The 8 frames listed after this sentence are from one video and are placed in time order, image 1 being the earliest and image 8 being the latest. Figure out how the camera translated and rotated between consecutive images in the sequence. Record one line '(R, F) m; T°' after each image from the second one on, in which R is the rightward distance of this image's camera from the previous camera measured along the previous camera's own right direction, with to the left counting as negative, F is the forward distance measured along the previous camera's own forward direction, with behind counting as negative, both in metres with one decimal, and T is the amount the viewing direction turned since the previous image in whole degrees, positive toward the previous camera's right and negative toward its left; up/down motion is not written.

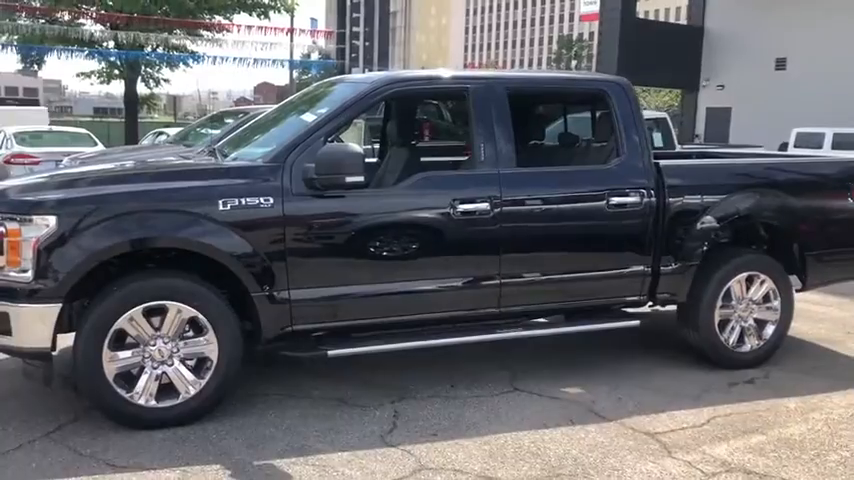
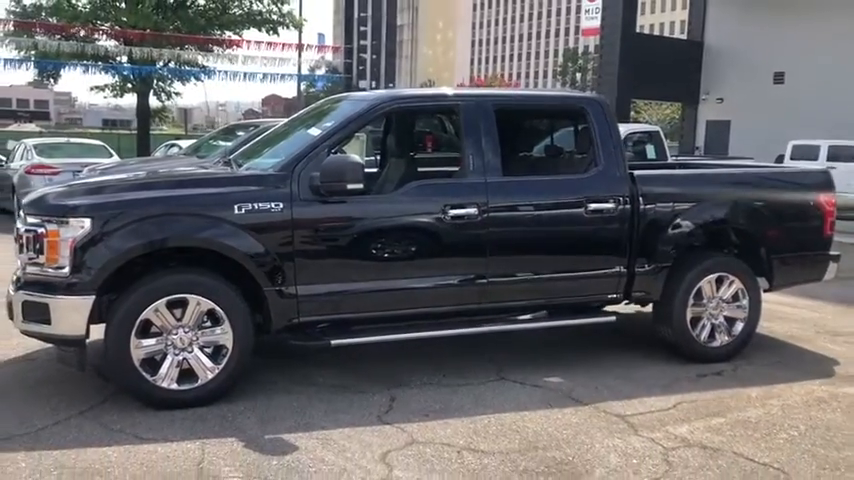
(+0.1, -0.5) m; 0°
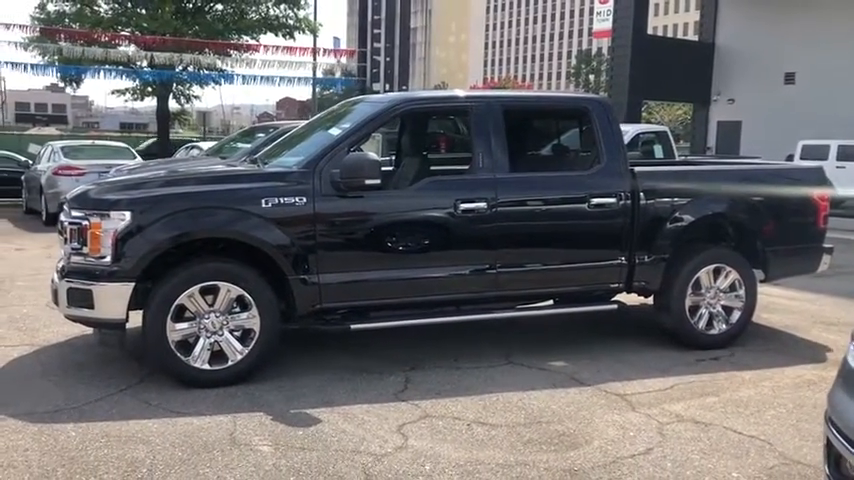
(0.0, -0.4) m; -1°
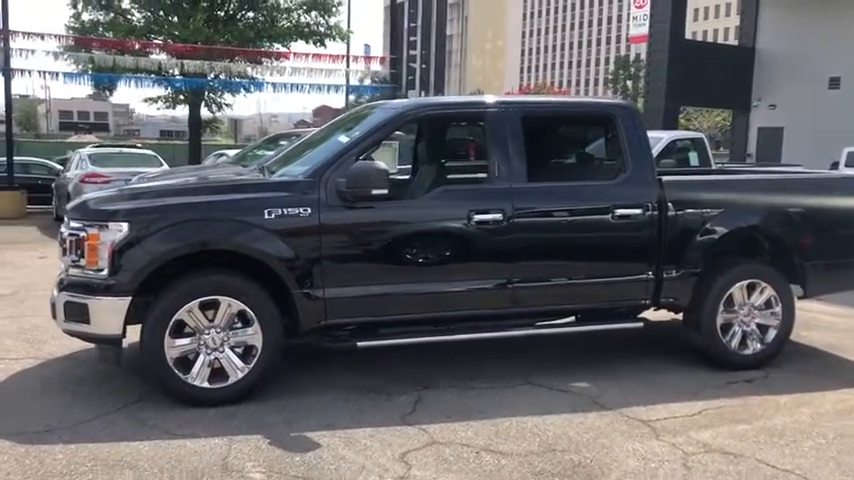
(+0.2, +0.3) m; -3°
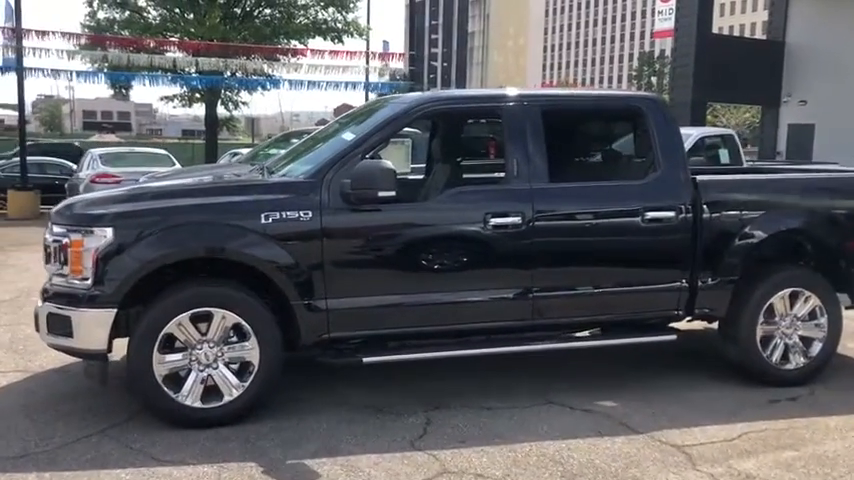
(+0.1, +0.4) m; -2°
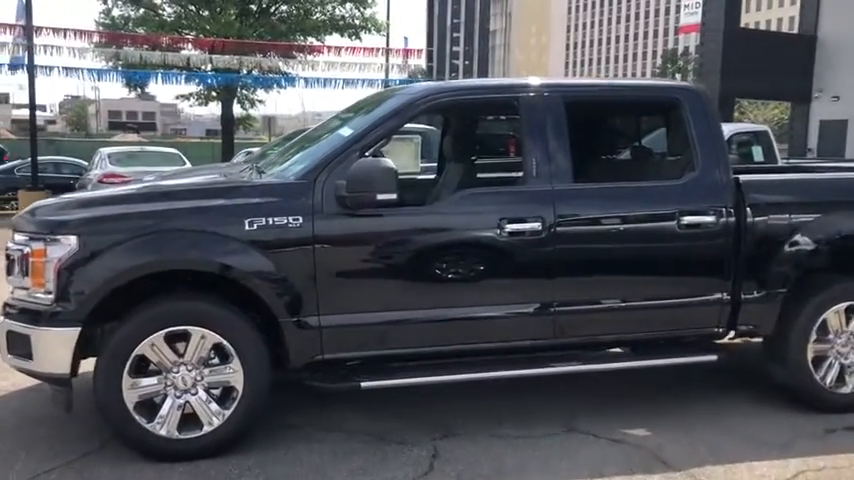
(+0.1, +0.6) m; -2°
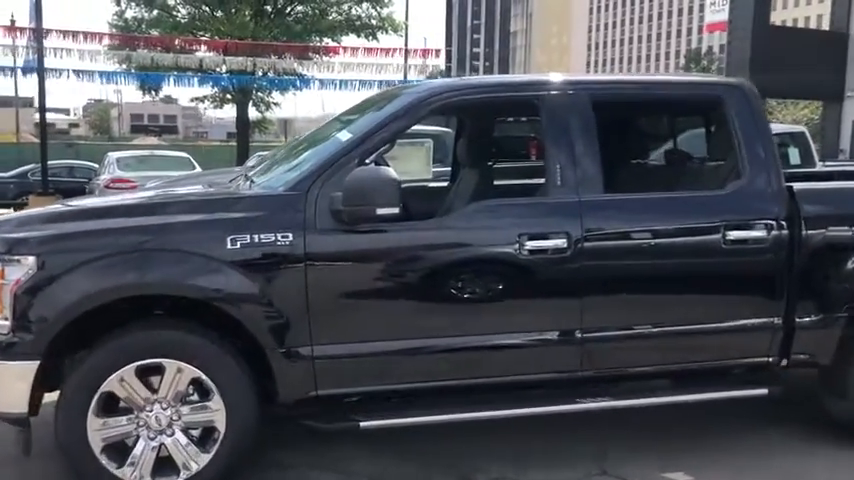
(+0.1, +0.5) m; -1°
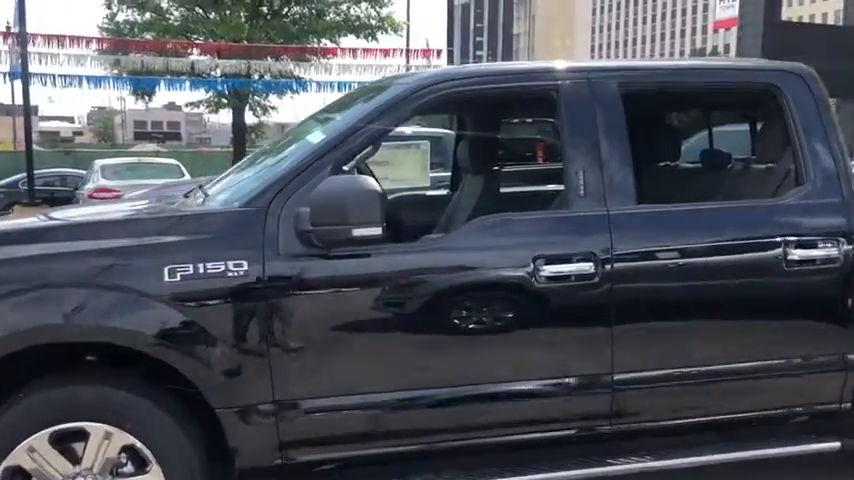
(+0.1, +0.8) m; 0°
